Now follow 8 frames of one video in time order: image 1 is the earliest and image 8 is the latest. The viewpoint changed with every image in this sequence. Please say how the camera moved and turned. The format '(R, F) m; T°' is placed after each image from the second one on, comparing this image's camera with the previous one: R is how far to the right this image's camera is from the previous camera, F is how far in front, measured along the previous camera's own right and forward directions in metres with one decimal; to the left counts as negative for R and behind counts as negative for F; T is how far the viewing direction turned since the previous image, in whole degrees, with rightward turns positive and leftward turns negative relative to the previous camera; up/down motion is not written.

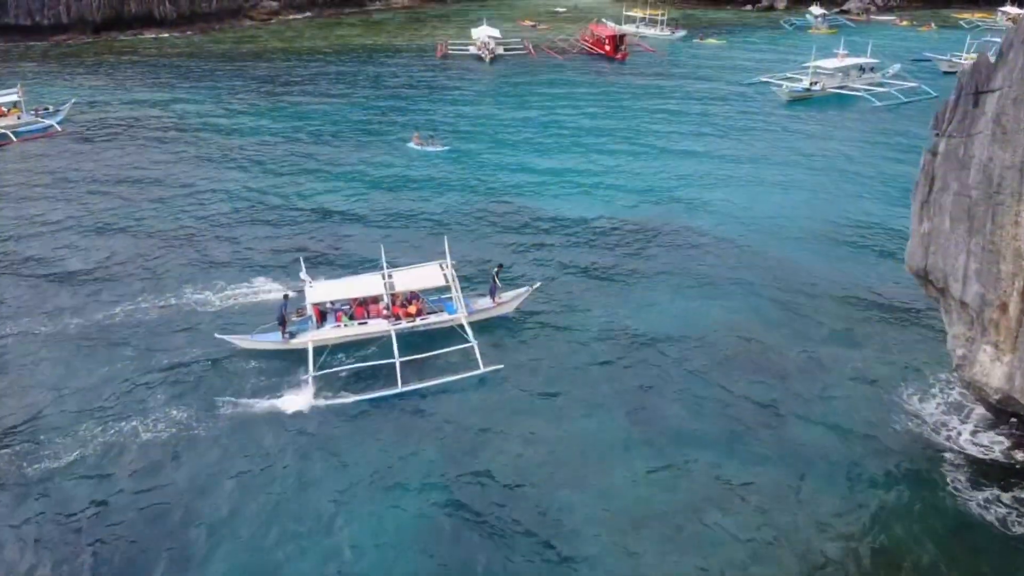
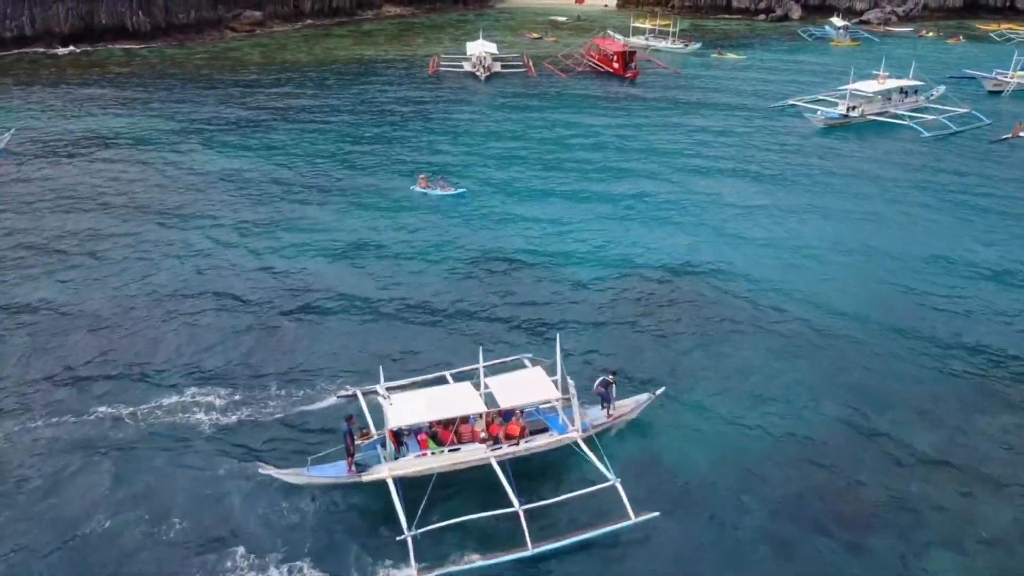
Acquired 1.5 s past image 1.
(-0.1, +8.1) m; 0°
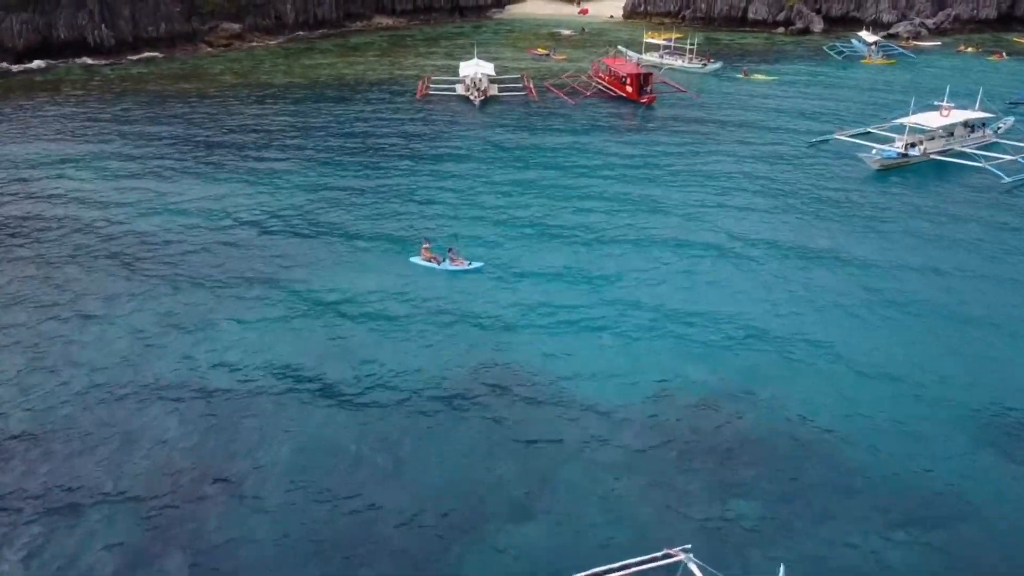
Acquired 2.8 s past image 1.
(0.0, +9.8) m; 0°
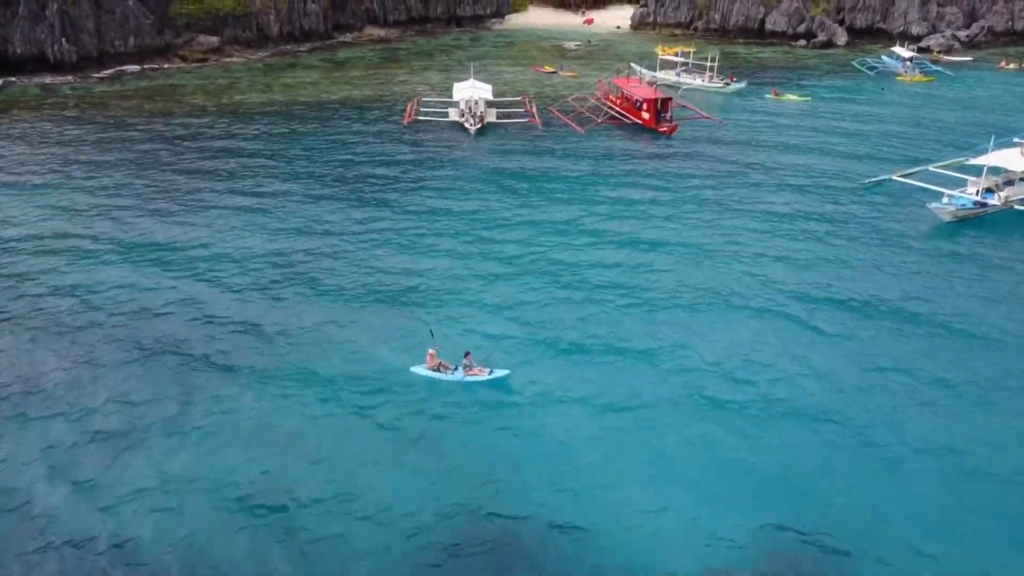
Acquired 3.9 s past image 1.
(-0.1, +8.7) m; 0°
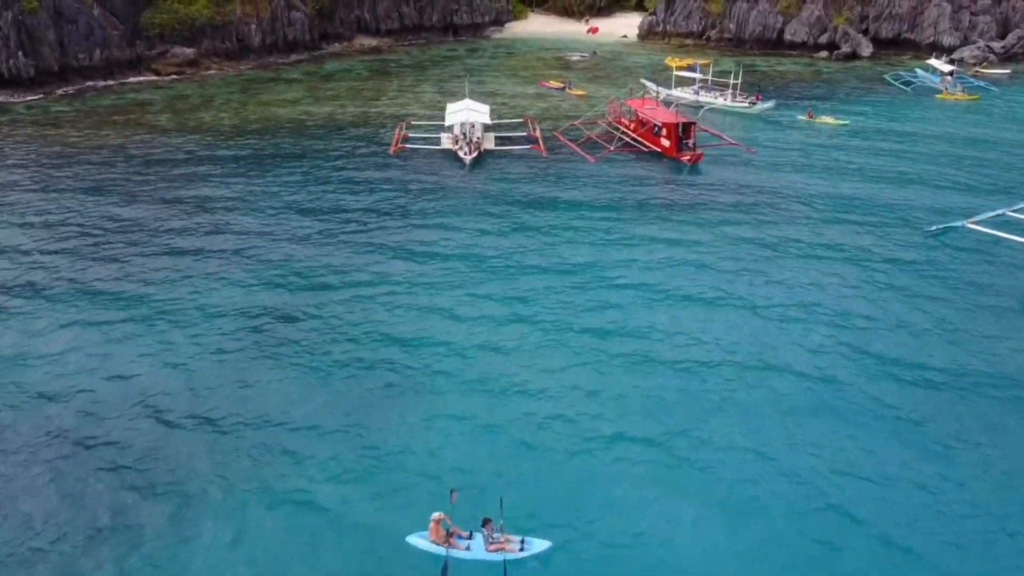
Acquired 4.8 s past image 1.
(-0.2, +8.2) m; 0°
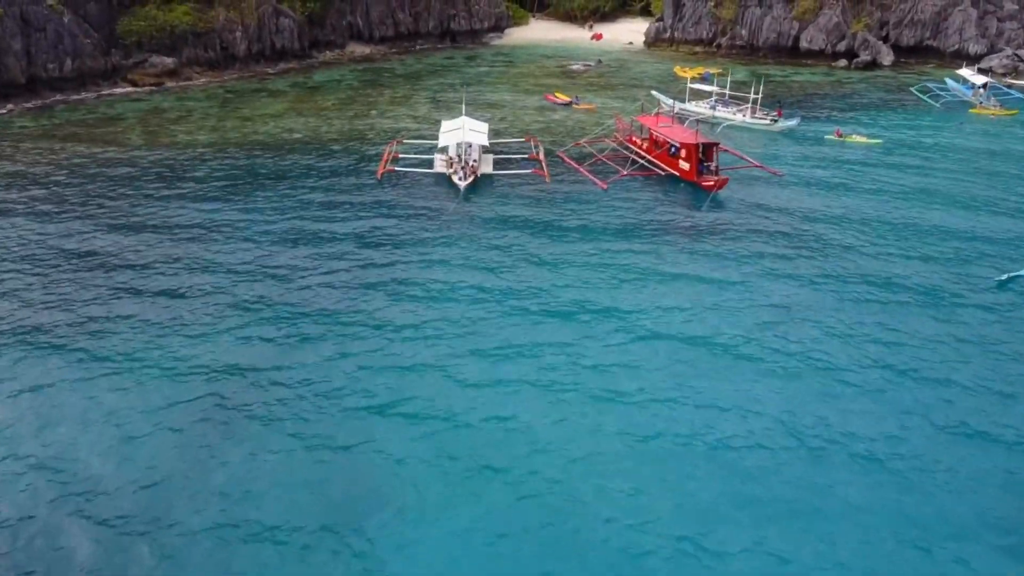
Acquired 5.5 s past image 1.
(-0.1, +5.9) m; 0°
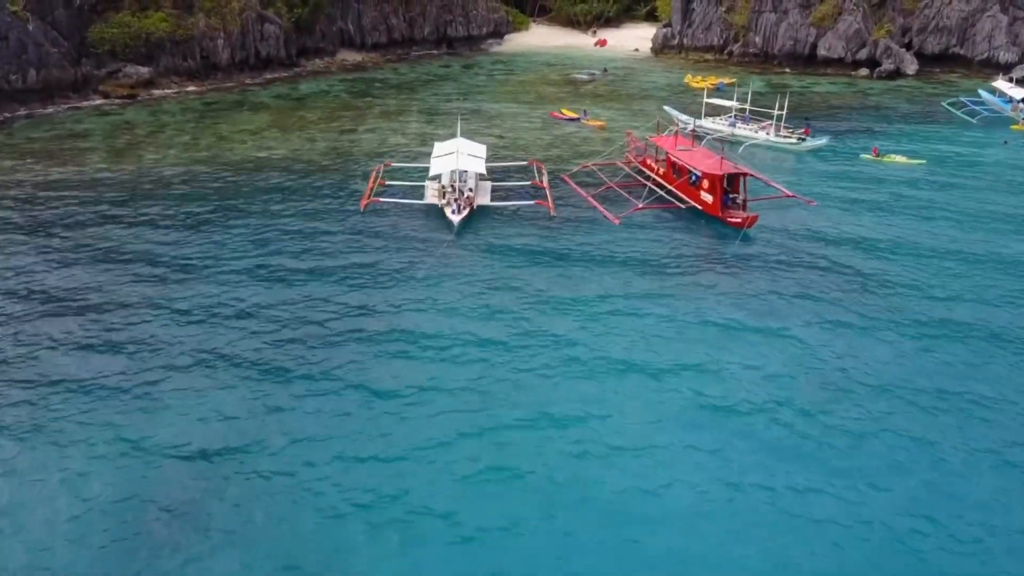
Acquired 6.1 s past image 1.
(-0.1, +6.2) m; 0°
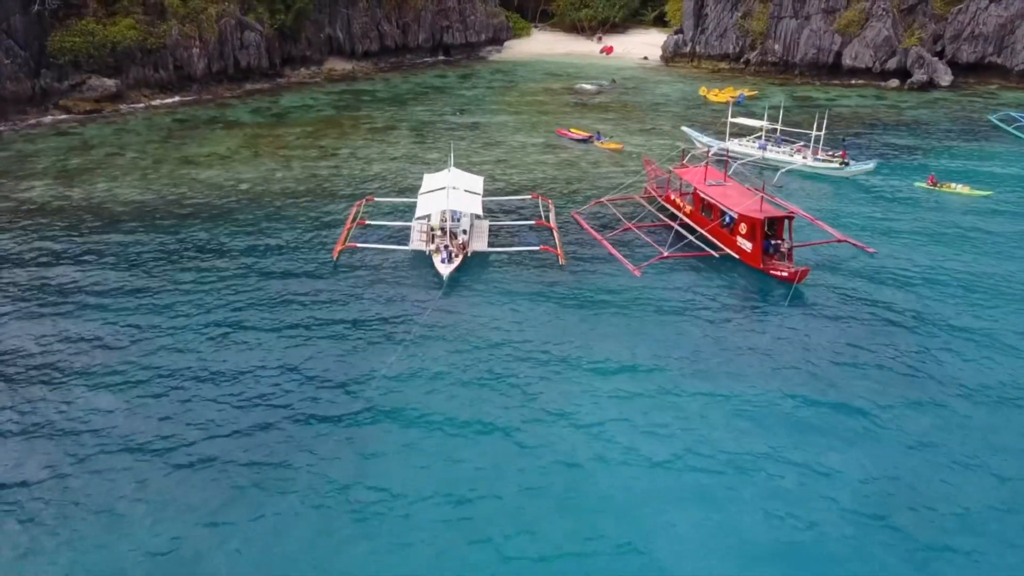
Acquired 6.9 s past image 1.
(-0.1, +7.4) m; 0°
